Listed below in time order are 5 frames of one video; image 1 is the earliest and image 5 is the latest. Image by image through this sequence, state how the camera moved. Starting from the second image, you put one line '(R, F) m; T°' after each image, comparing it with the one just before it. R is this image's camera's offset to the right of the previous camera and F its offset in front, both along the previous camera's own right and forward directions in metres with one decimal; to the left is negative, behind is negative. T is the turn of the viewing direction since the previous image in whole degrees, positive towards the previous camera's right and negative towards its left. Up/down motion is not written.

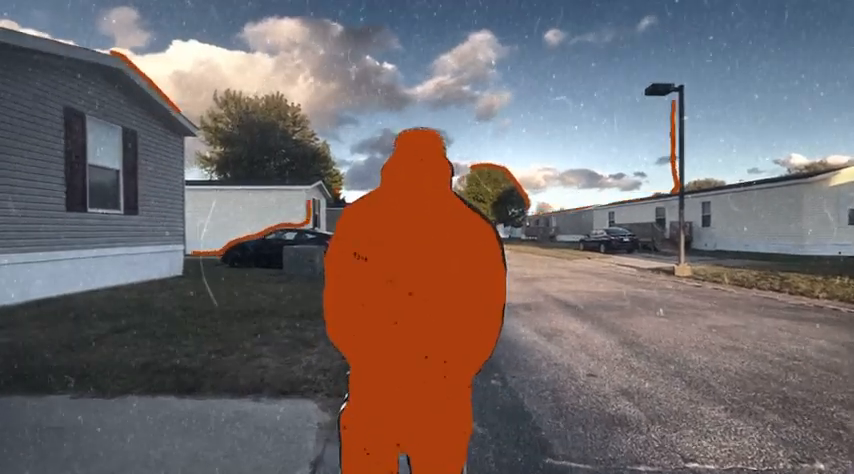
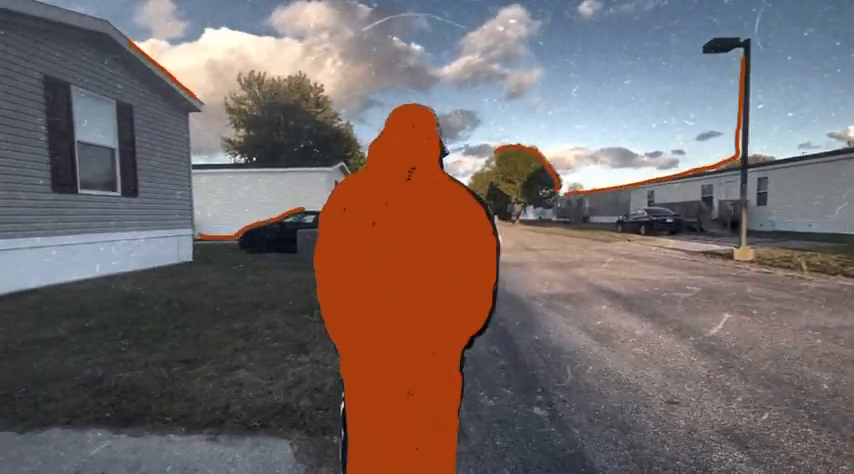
(+0.1, +1.1) m; -3°
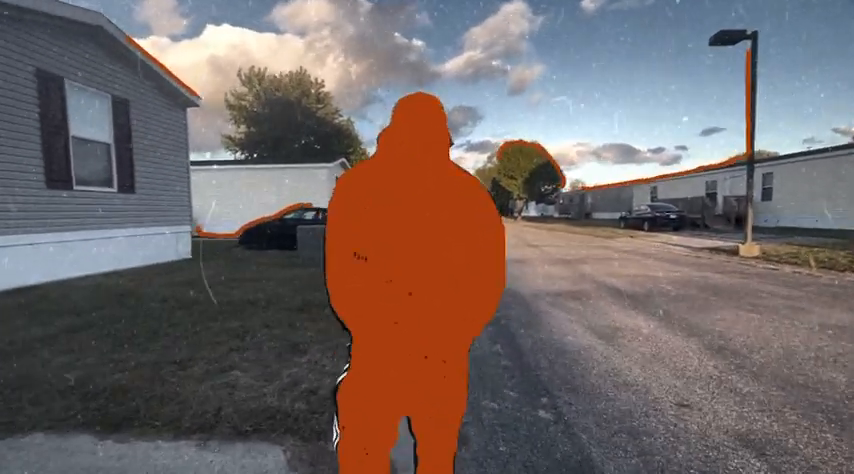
(0.0, +0.1) m; 0°
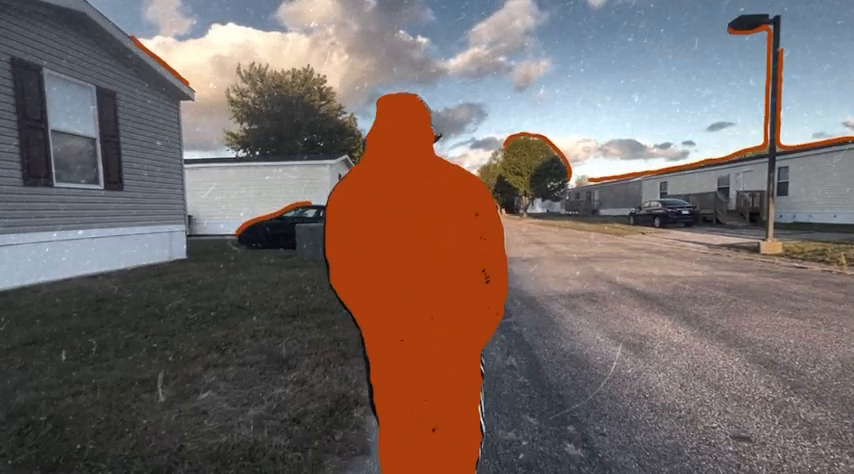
(0.0, +0.5) m; -1°
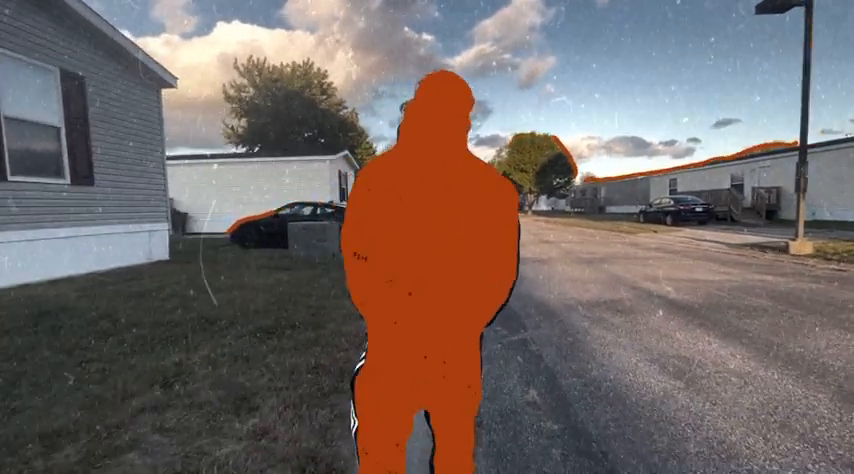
(0.0, +0.8) m; 0°
